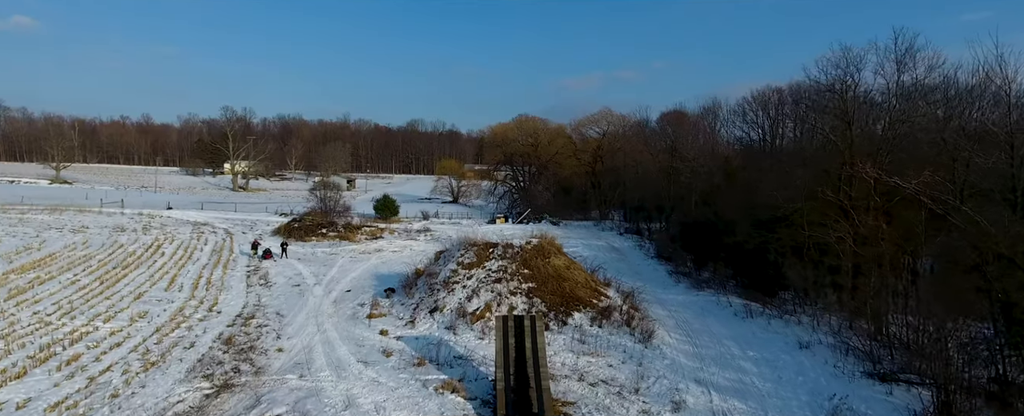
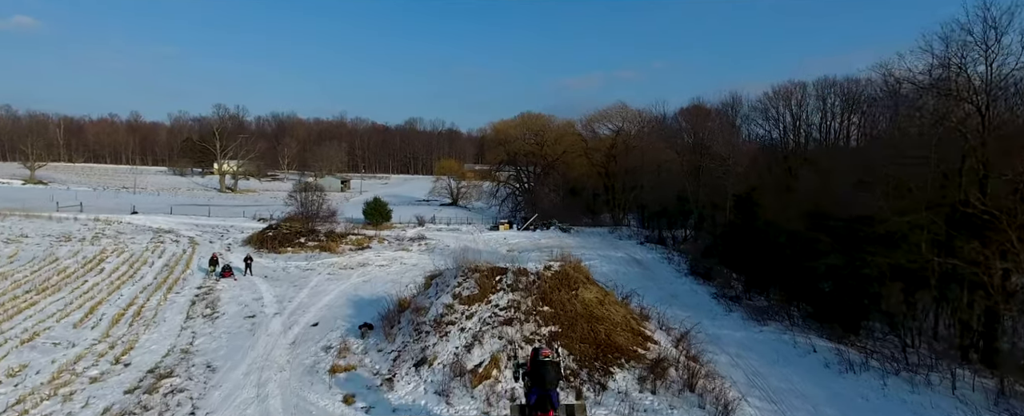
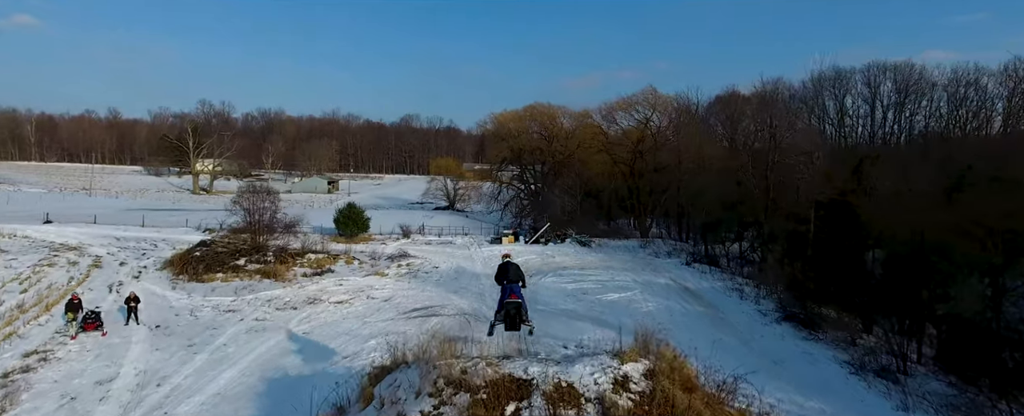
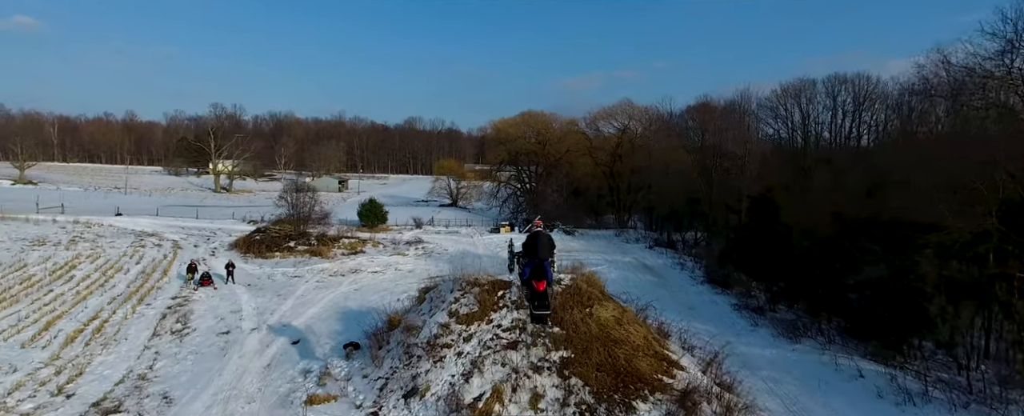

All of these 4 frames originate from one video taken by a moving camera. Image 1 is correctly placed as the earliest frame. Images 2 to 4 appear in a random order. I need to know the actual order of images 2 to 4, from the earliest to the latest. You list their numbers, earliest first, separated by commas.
2, 4, 3
